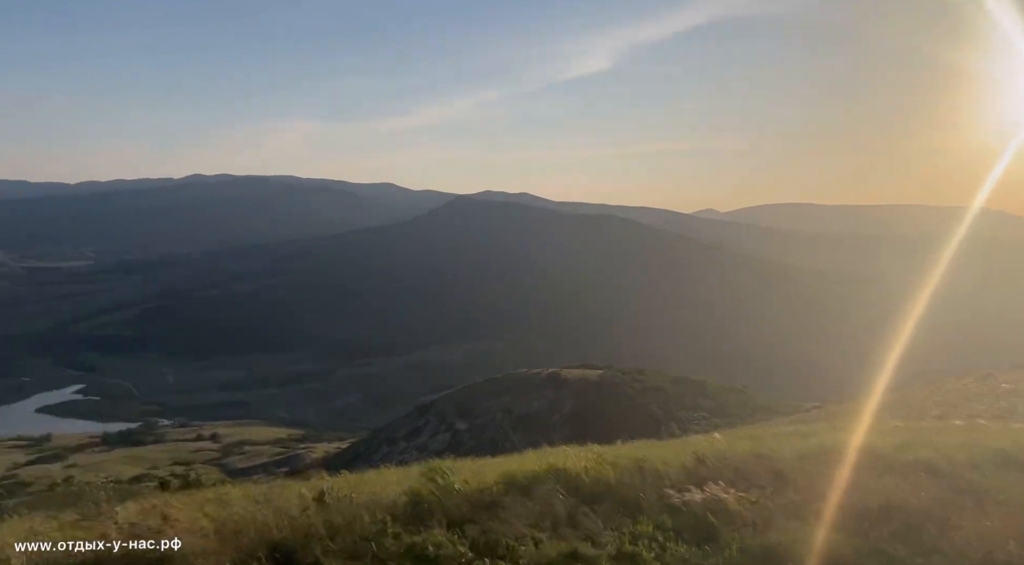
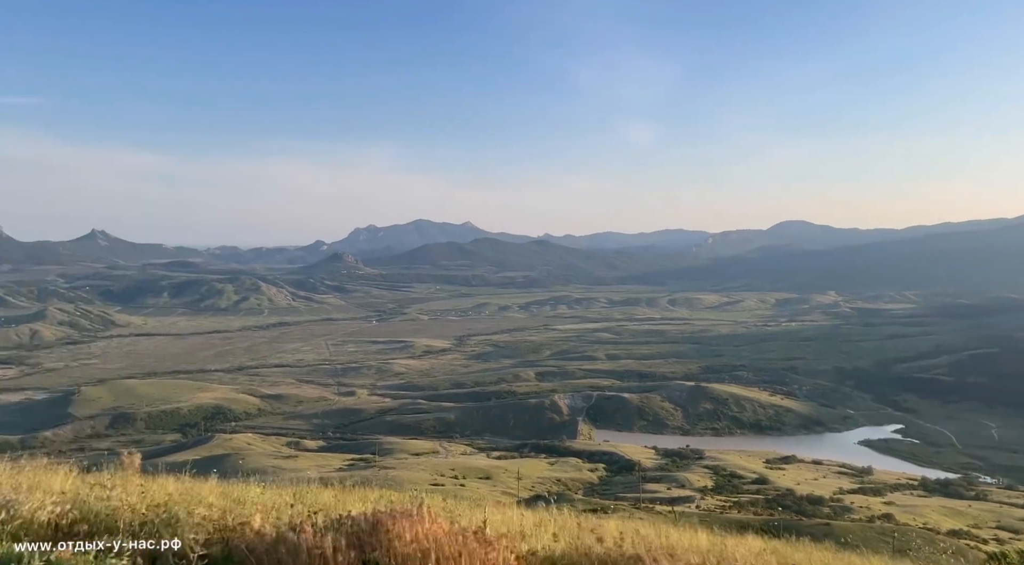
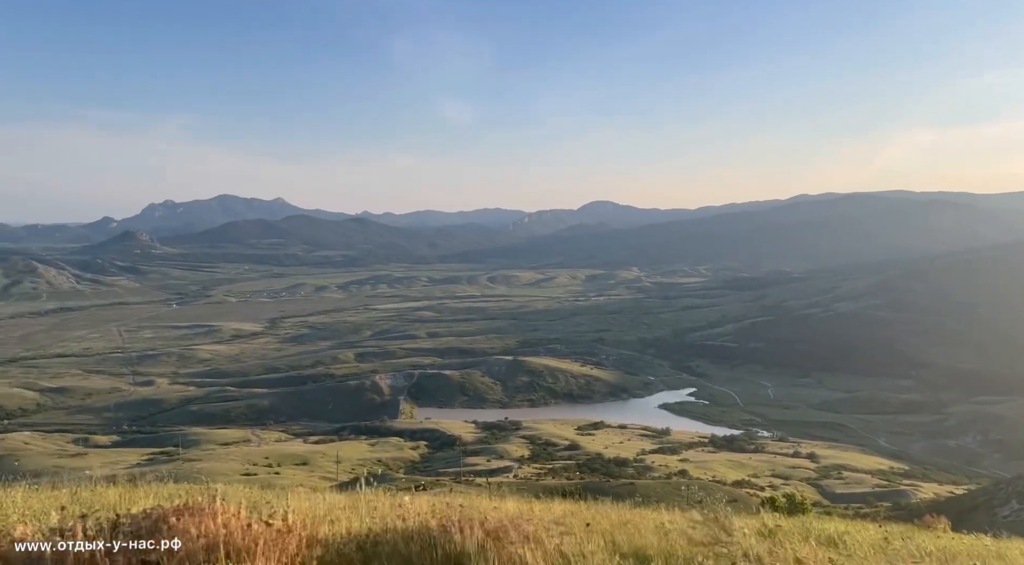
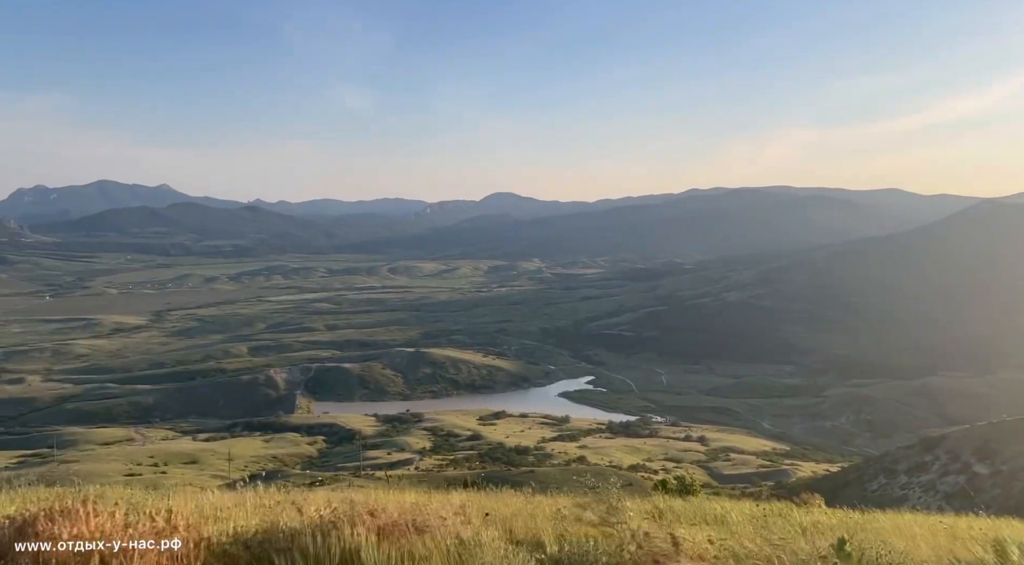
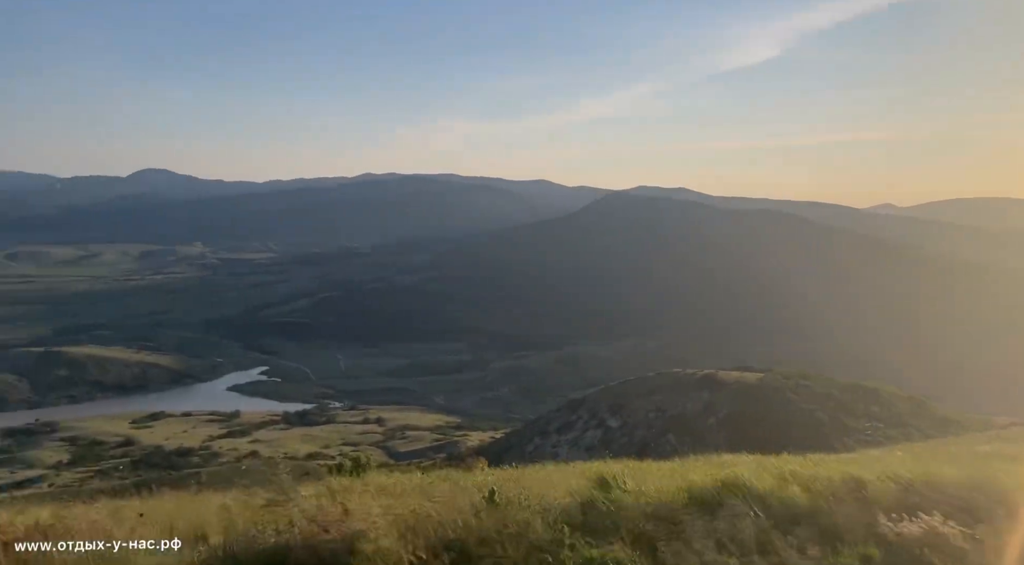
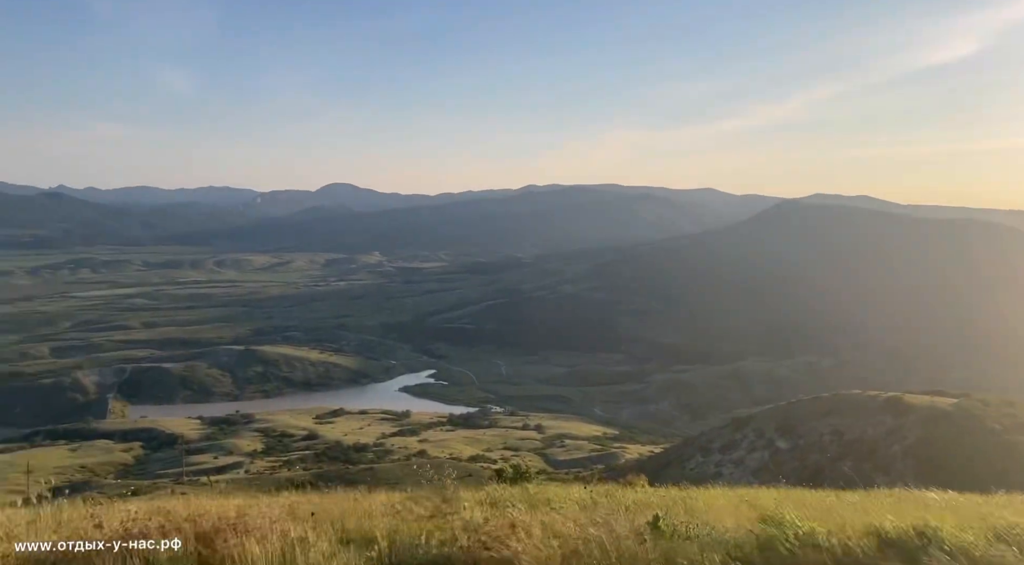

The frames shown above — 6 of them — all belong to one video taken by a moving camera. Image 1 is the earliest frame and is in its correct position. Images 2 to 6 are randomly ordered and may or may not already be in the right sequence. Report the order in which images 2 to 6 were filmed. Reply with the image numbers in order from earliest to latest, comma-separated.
5, 6, 4, 3, 2
